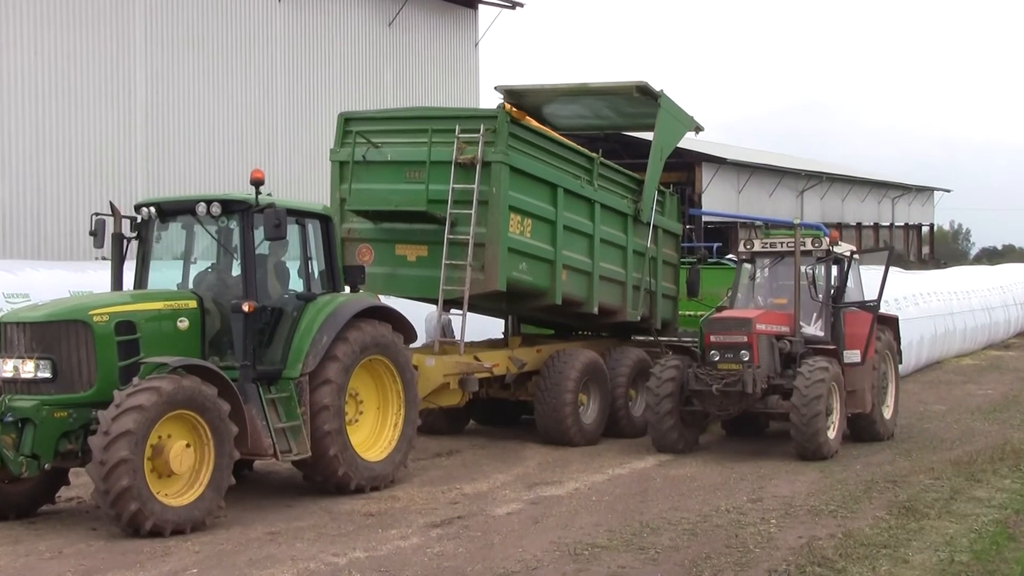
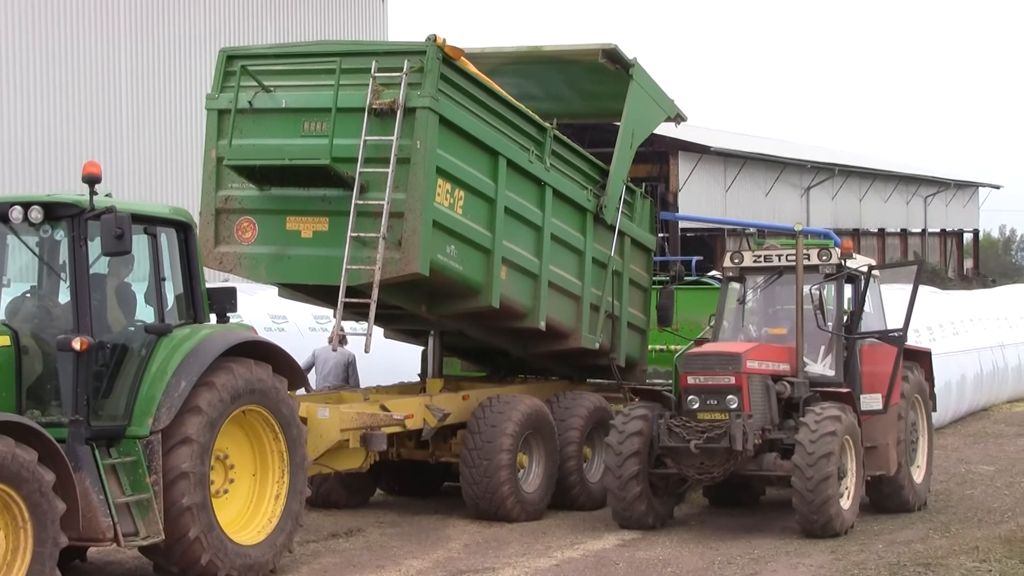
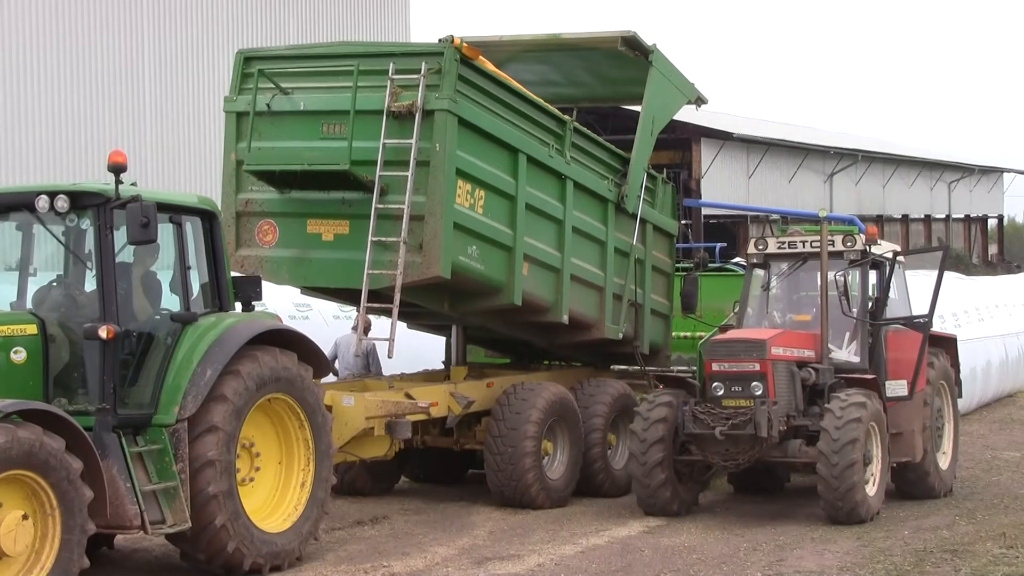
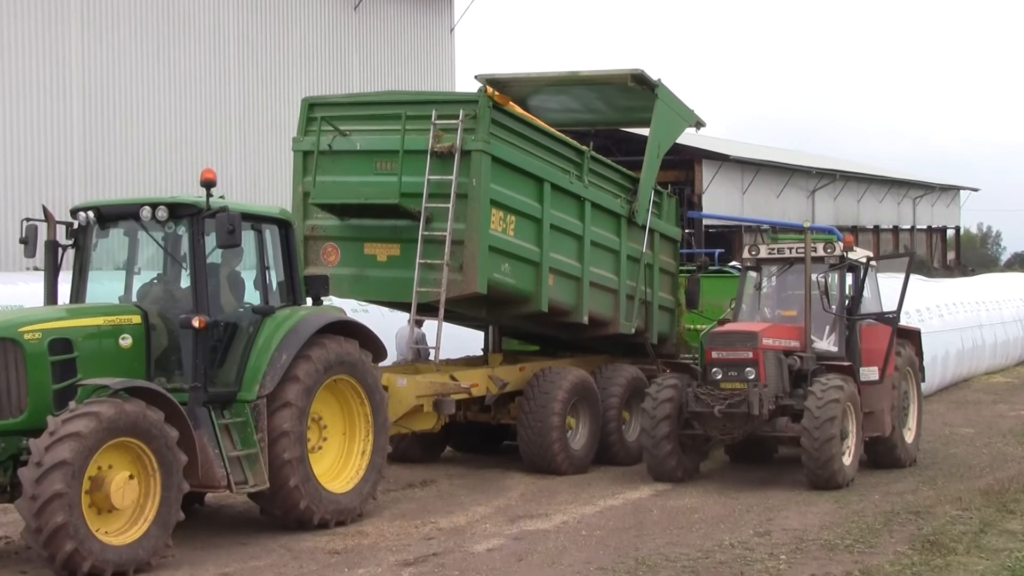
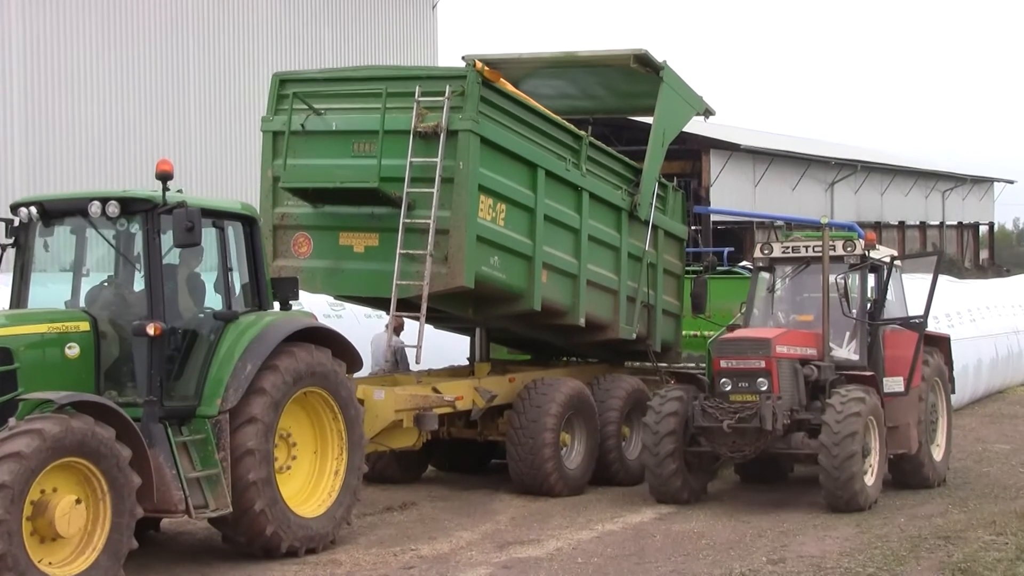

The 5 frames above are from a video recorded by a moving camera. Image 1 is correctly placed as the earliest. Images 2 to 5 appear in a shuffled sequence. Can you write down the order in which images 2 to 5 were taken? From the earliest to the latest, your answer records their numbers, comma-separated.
4, 5, 3, 2
